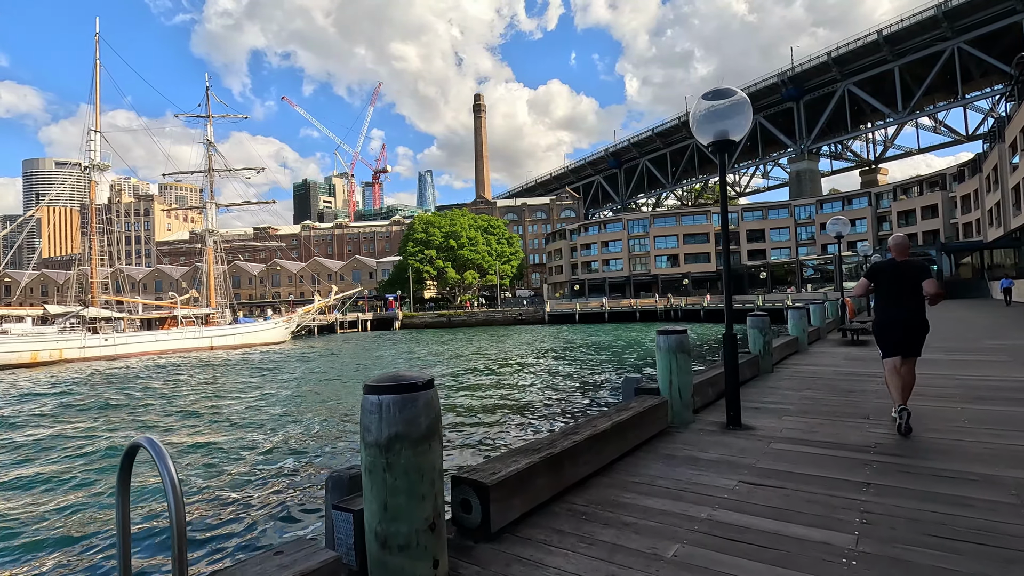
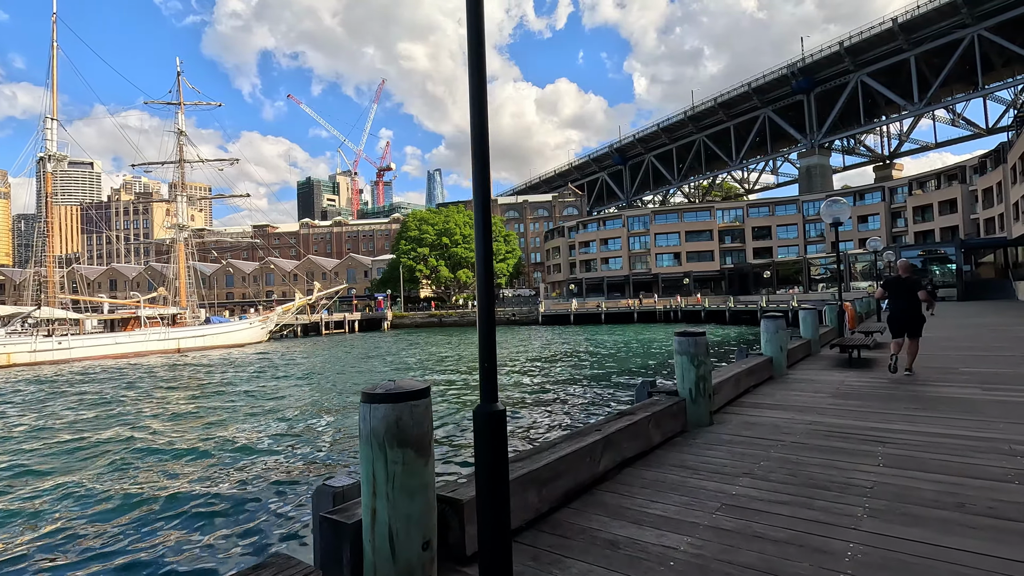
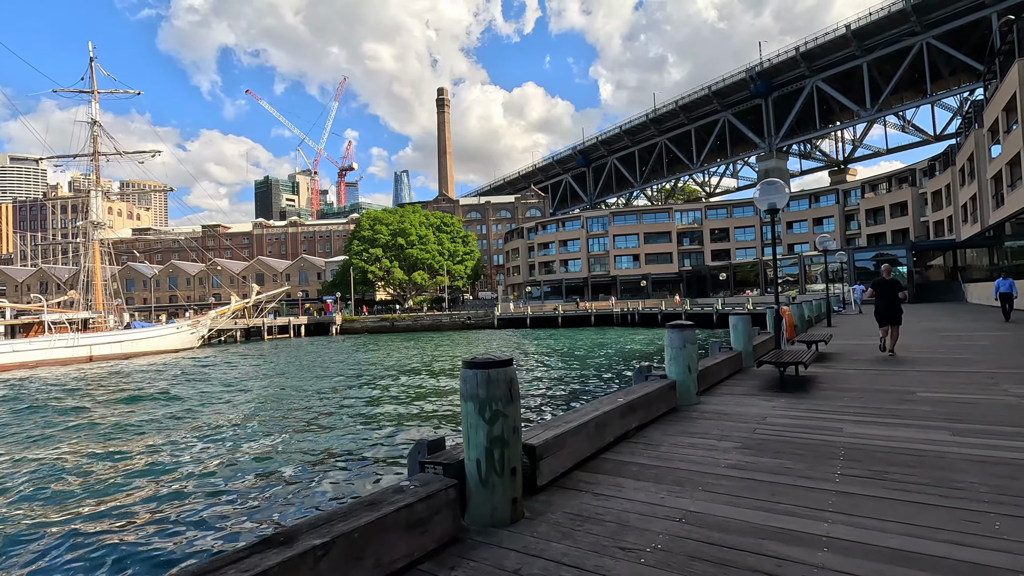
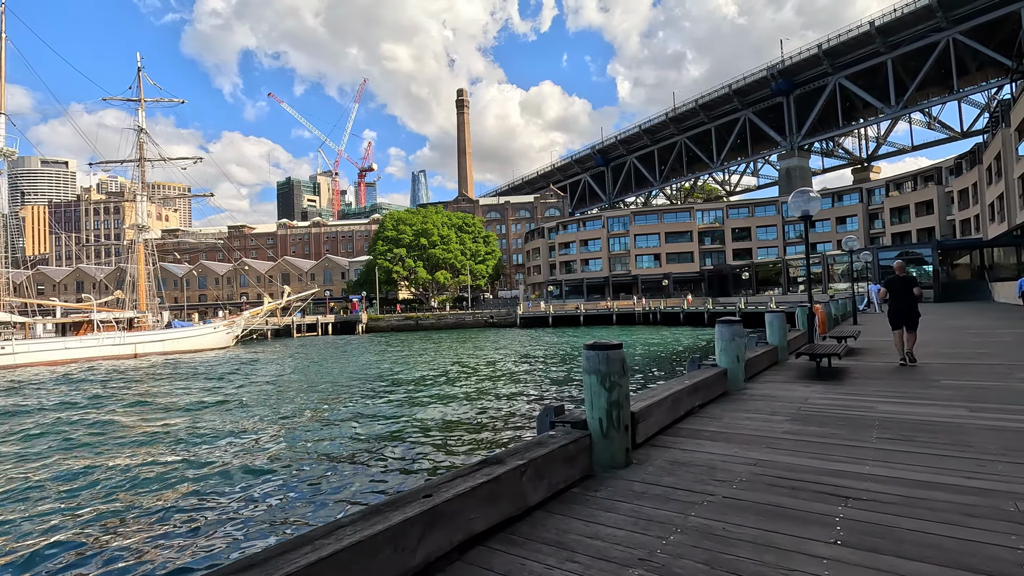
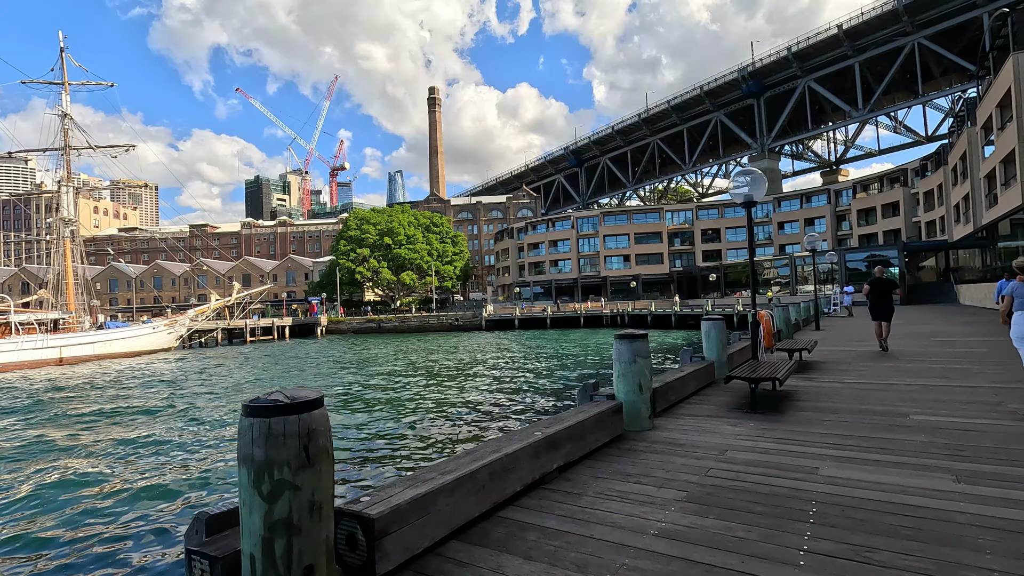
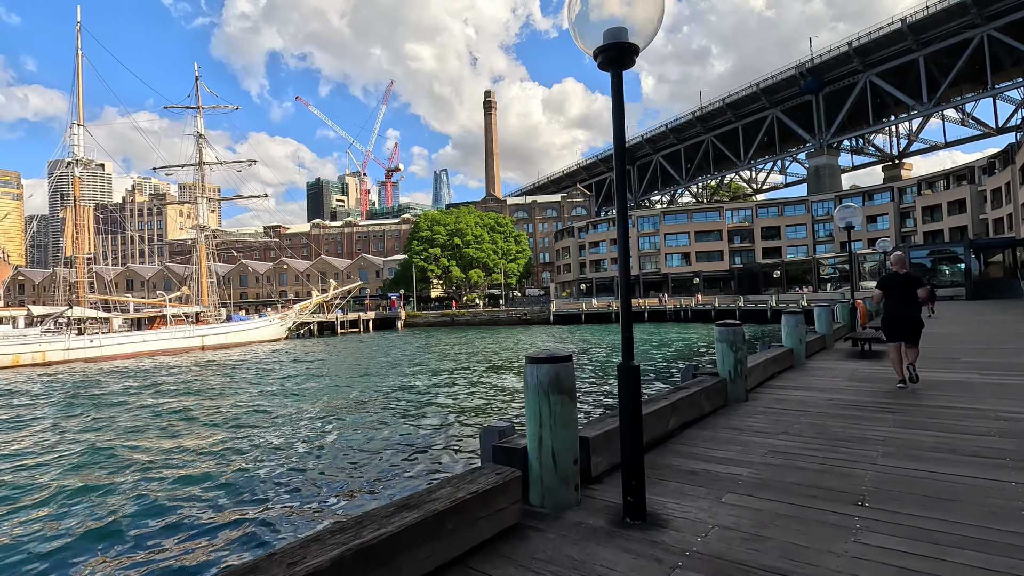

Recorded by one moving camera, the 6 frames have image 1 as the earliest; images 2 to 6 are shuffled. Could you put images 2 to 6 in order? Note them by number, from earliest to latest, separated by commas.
6, 2, 4, 3, 5
